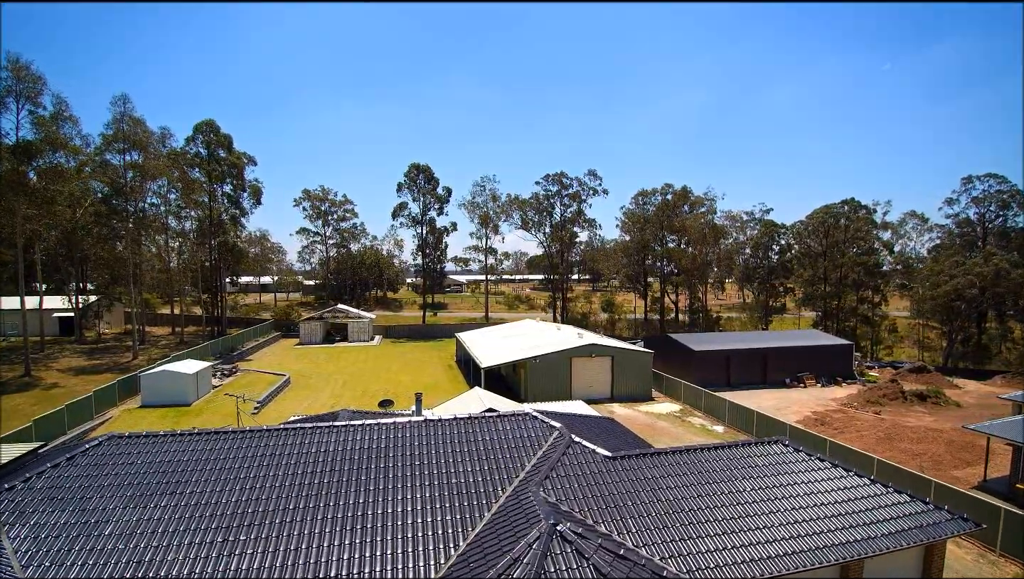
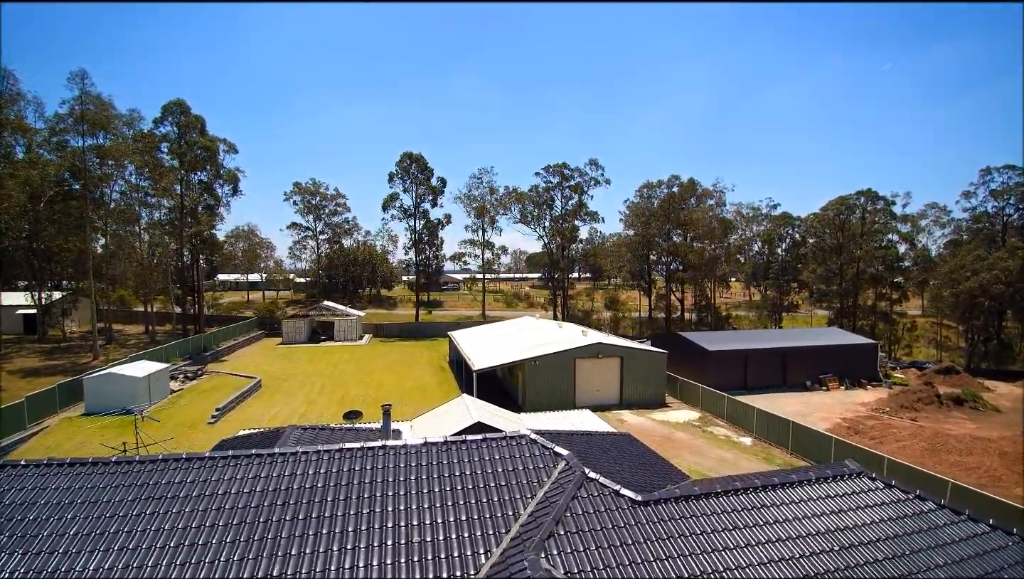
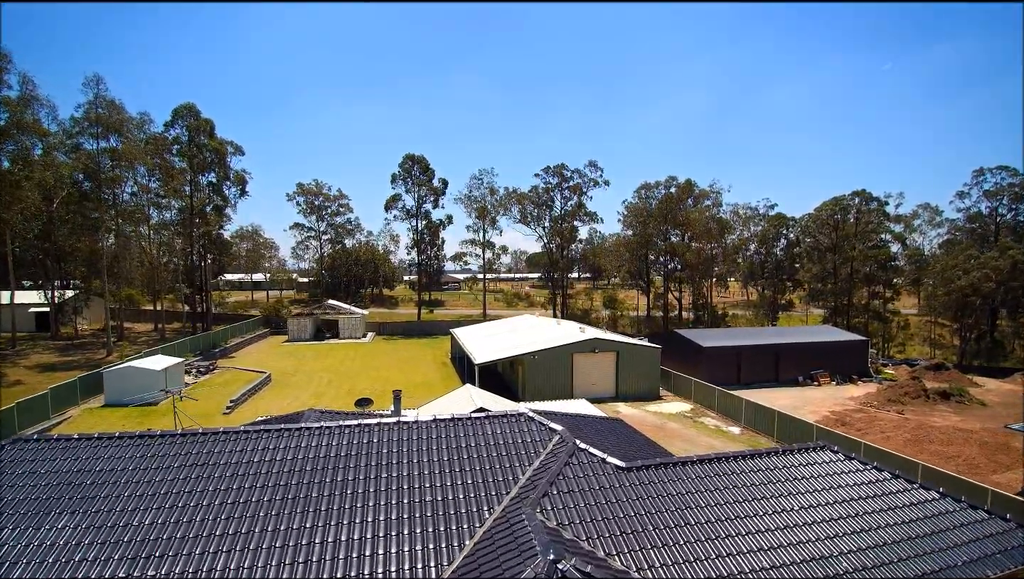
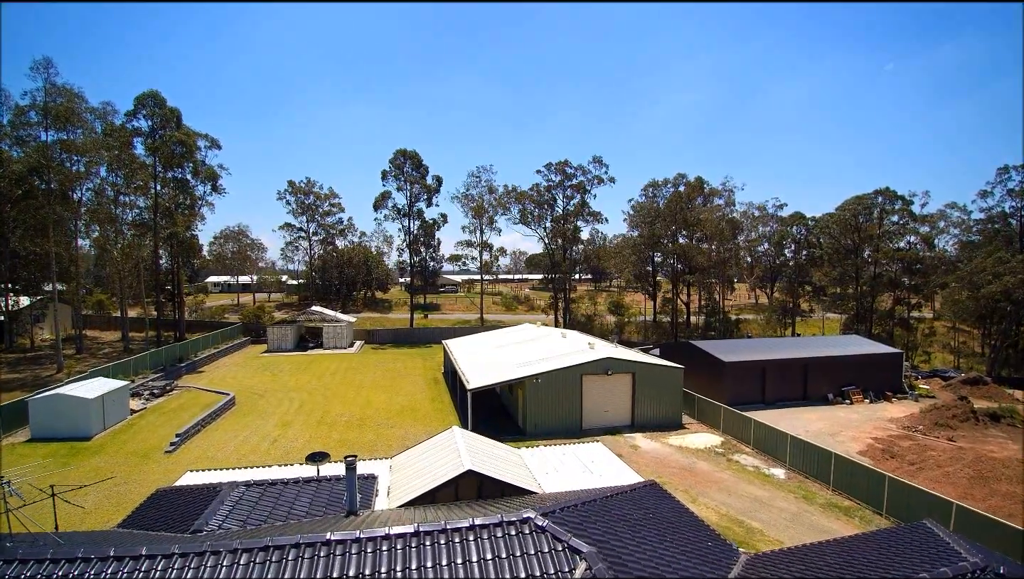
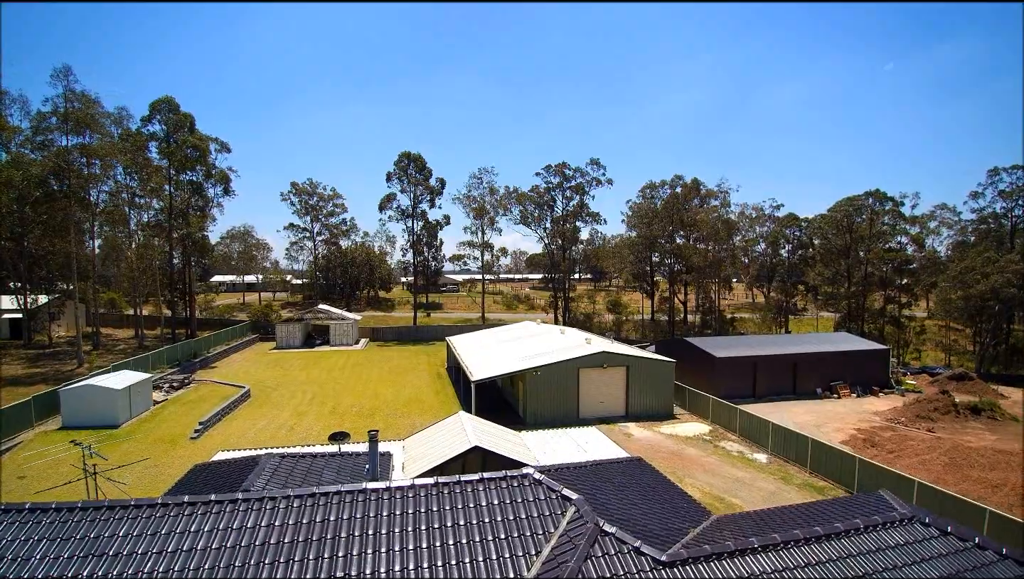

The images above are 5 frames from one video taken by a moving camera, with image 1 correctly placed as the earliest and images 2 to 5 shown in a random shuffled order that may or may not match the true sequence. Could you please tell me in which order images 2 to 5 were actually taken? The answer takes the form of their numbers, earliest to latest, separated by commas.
3, 2, 5, 4
